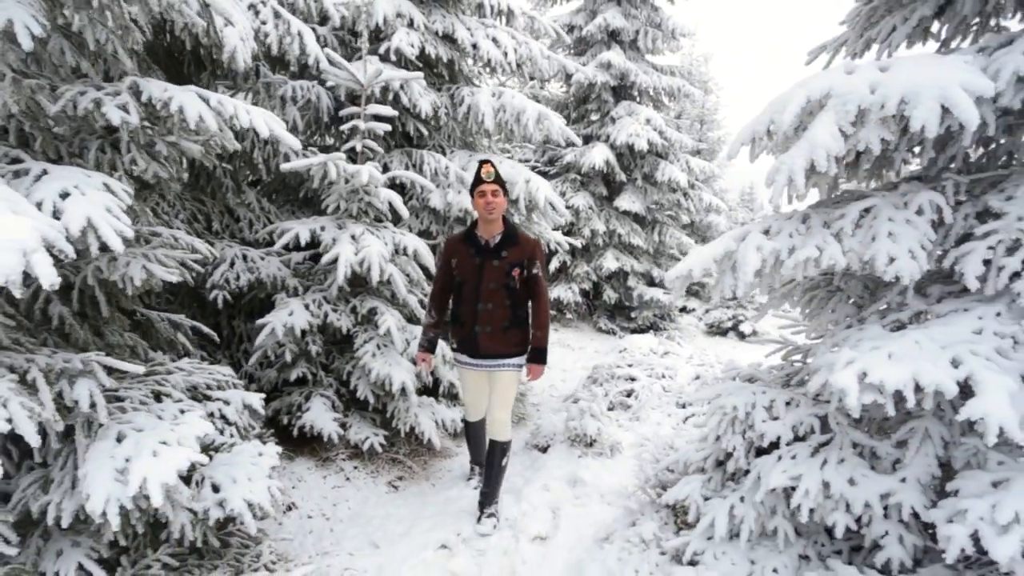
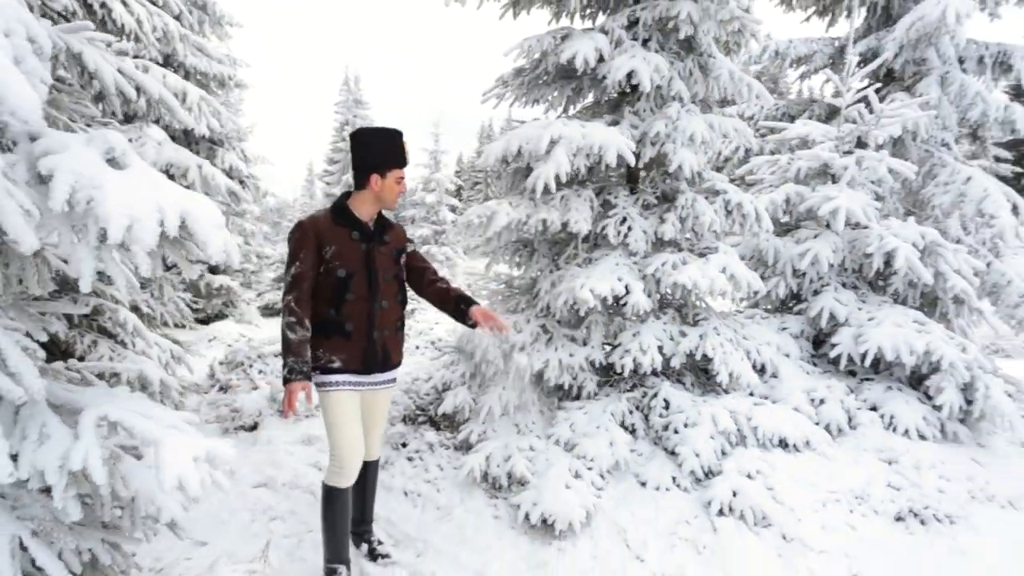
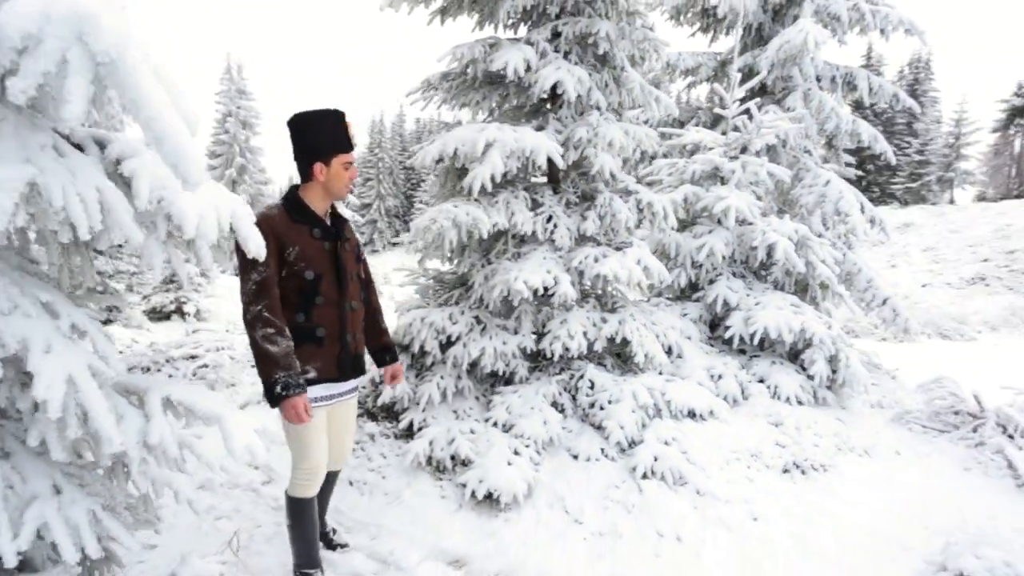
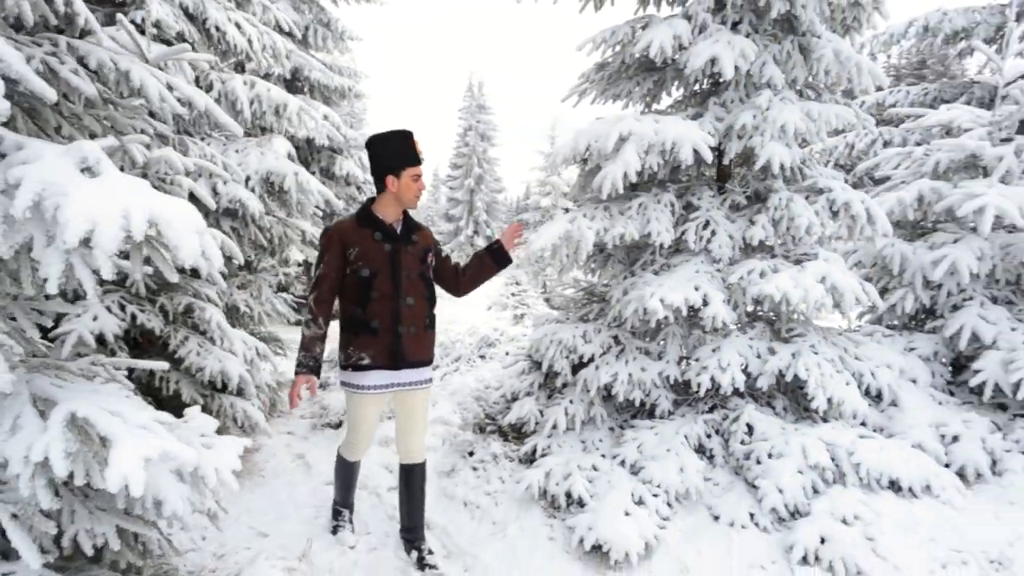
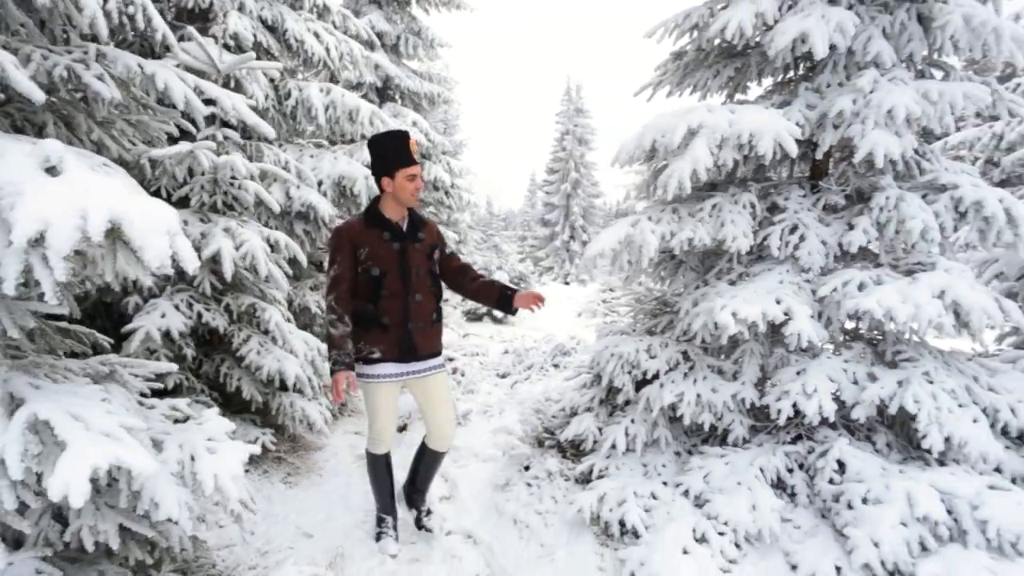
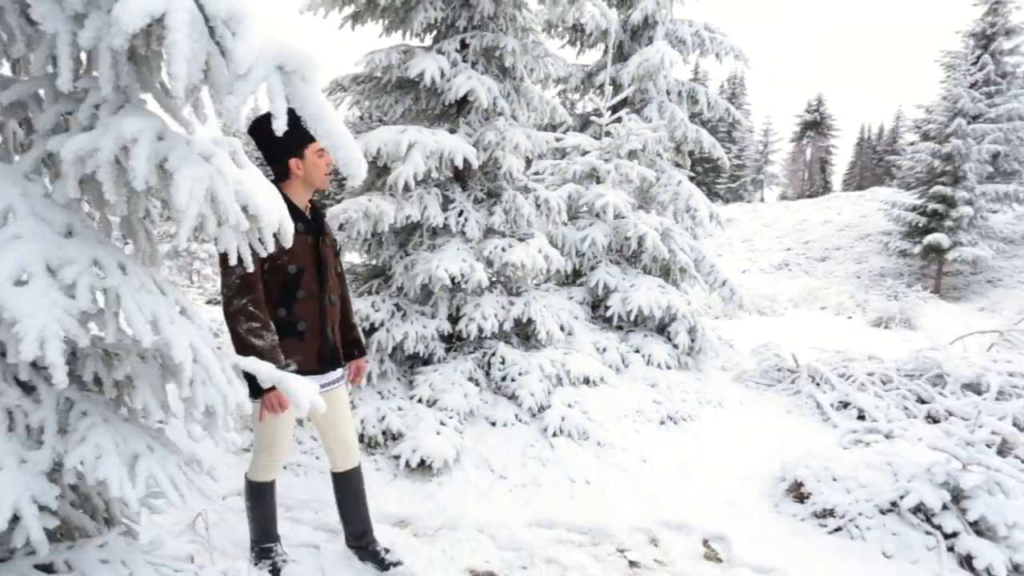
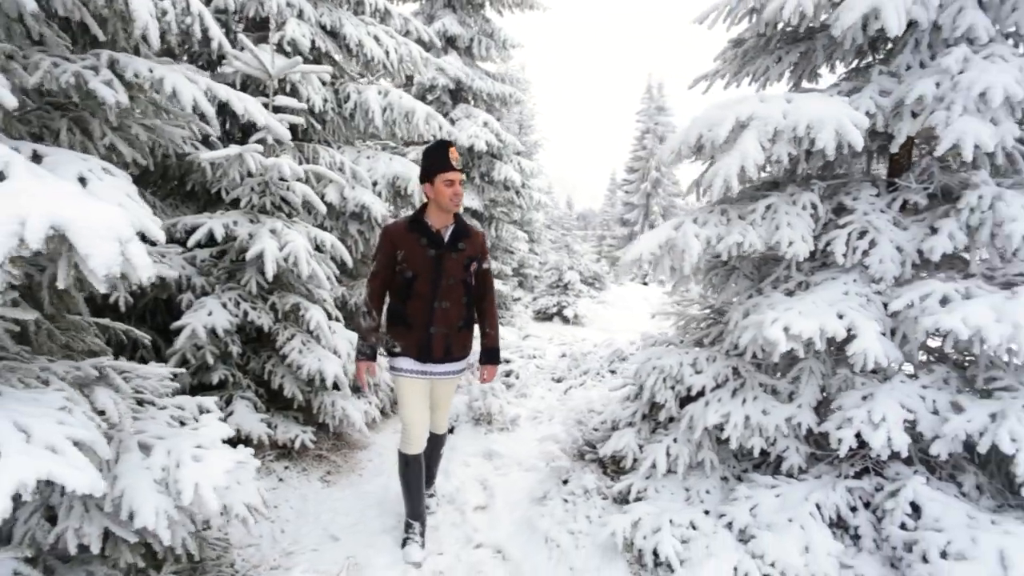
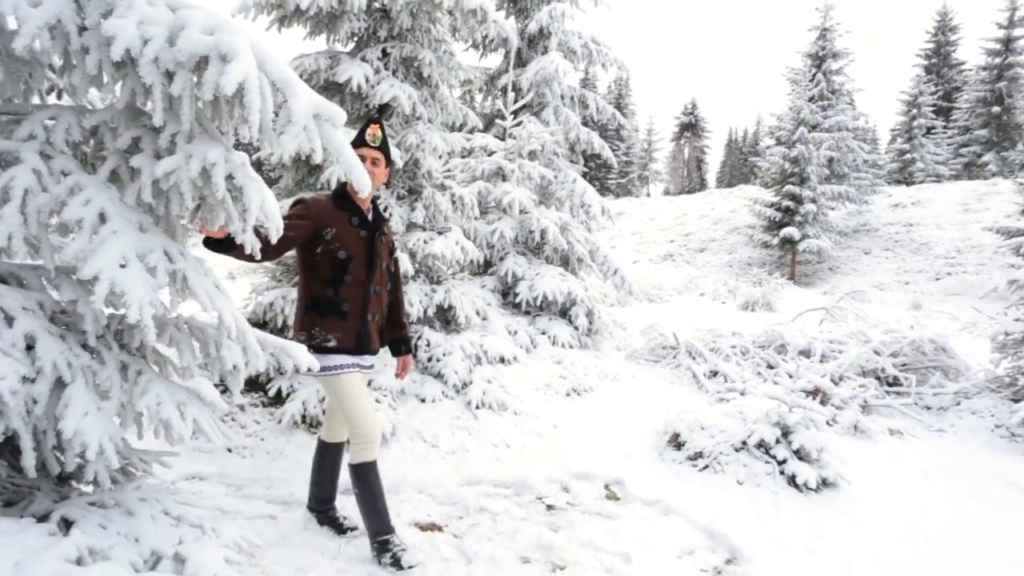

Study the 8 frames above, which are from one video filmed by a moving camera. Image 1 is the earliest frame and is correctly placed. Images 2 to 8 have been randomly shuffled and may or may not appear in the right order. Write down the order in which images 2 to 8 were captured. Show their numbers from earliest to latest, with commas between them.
7, 5, 4, 2, 3, 6, 8
